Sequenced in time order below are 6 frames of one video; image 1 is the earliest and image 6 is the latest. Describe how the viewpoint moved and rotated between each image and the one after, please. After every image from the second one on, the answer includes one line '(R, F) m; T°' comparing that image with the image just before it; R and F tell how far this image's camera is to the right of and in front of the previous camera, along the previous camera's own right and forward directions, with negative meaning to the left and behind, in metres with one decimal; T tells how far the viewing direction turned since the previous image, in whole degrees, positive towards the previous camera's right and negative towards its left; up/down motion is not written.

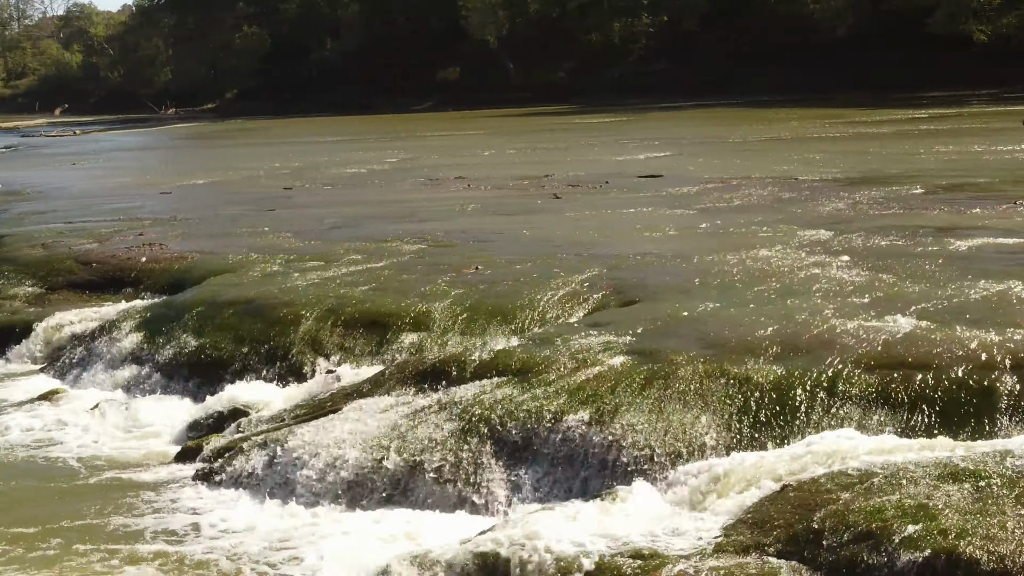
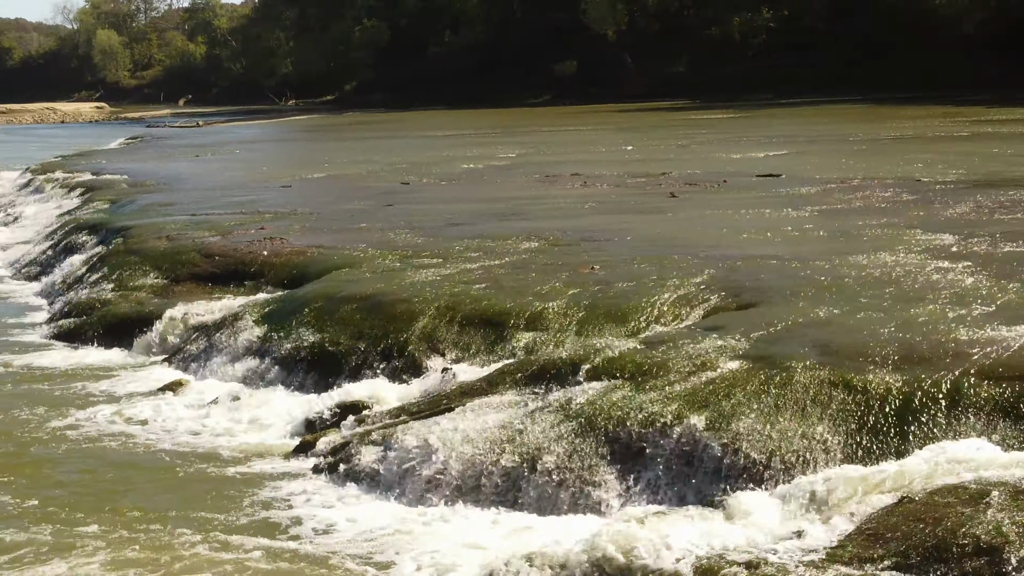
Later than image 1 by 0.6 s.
(0.0, 0.0) m; -4°
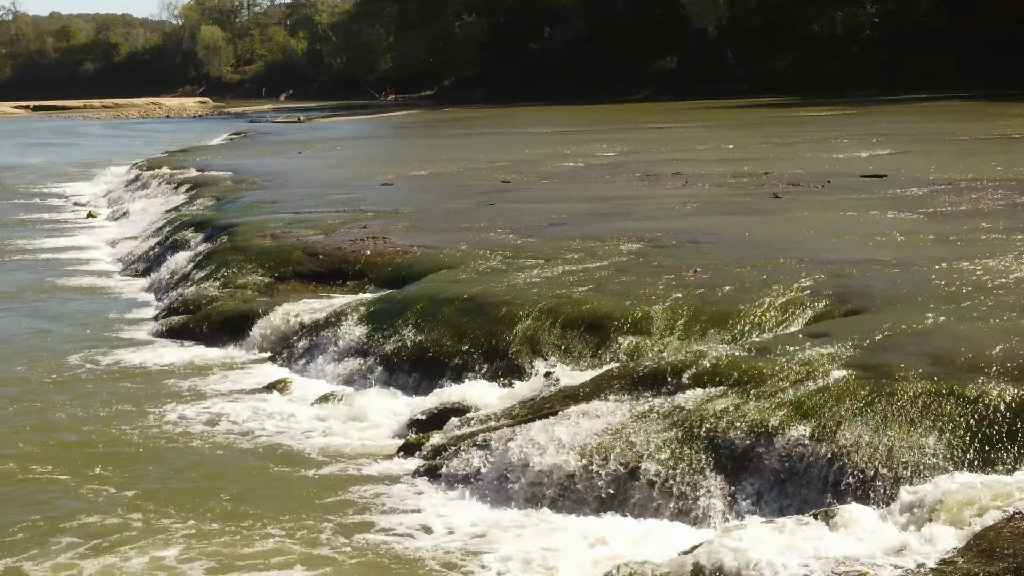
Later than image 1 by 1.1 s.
(-0.1, 0.0) m; -4°
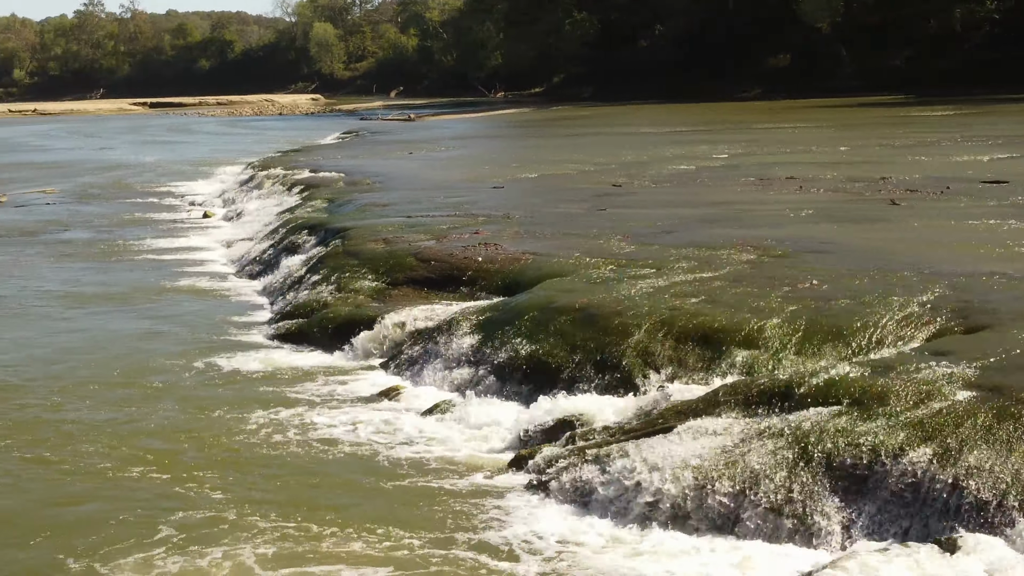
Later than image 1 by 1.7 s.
(0.0, 0.0) m; -4°
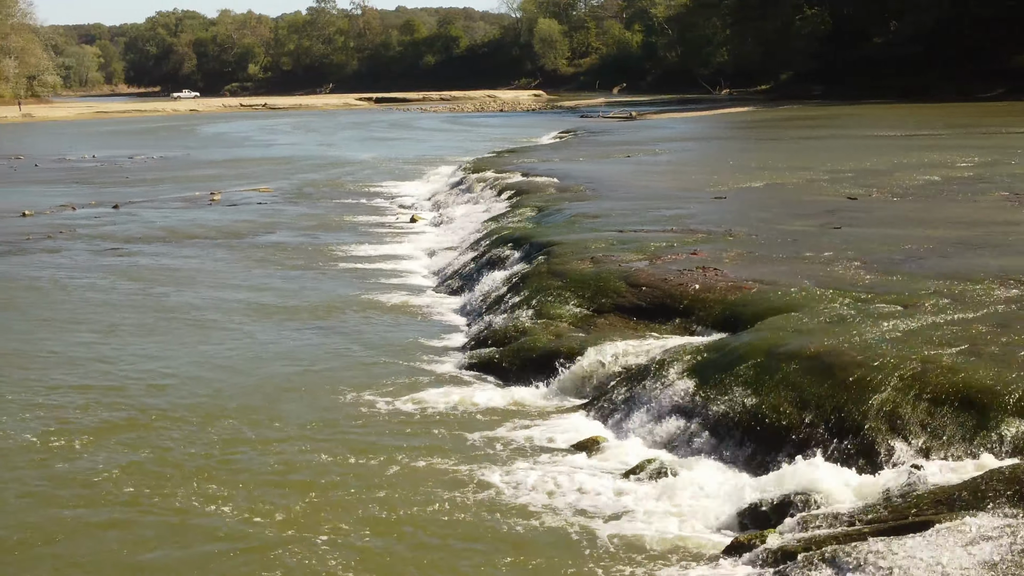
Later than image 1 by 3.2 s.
(0.0, +1.7) m; -8°
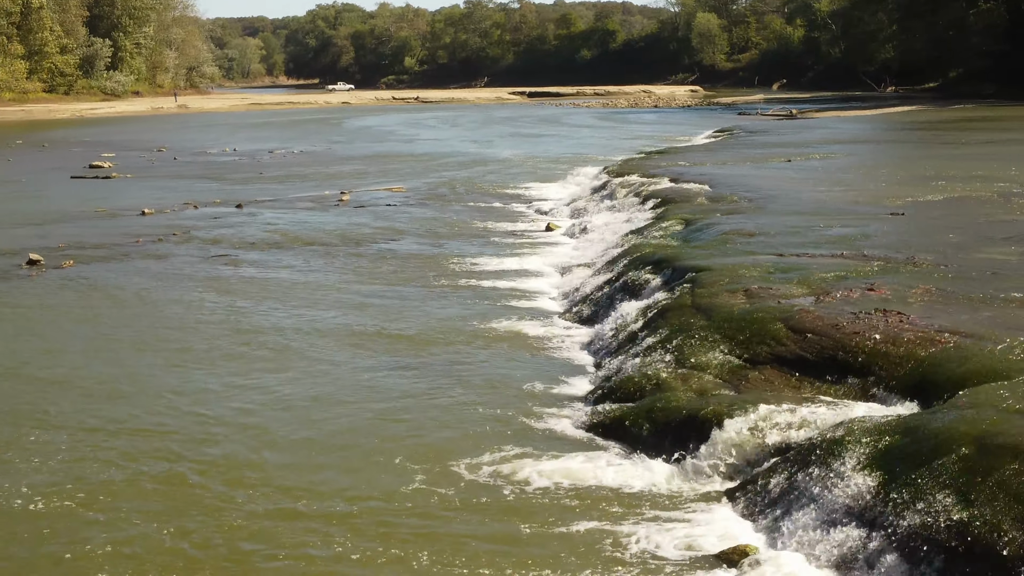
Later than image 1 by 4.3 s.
(+0.1, +2.6) m; -6°
